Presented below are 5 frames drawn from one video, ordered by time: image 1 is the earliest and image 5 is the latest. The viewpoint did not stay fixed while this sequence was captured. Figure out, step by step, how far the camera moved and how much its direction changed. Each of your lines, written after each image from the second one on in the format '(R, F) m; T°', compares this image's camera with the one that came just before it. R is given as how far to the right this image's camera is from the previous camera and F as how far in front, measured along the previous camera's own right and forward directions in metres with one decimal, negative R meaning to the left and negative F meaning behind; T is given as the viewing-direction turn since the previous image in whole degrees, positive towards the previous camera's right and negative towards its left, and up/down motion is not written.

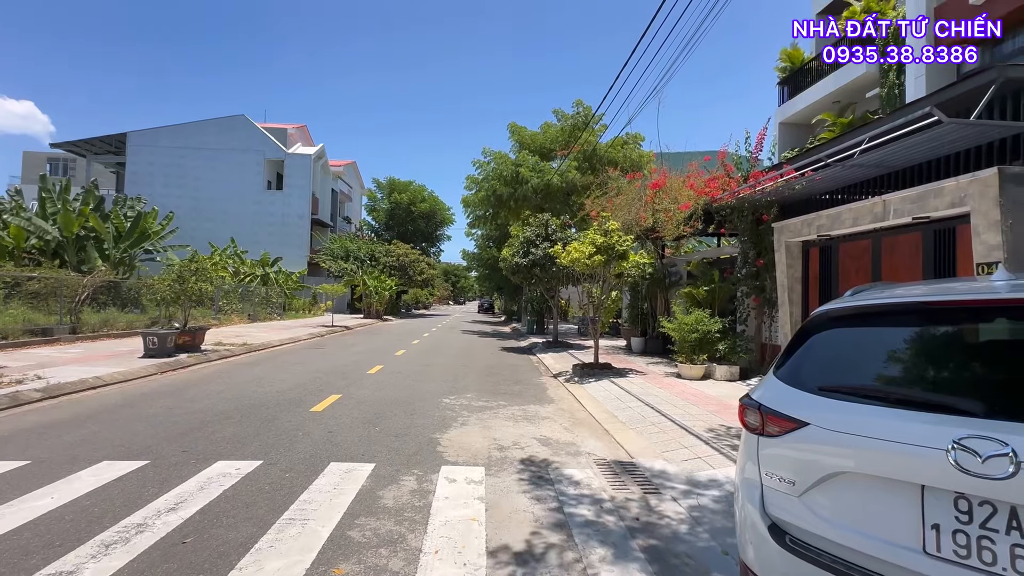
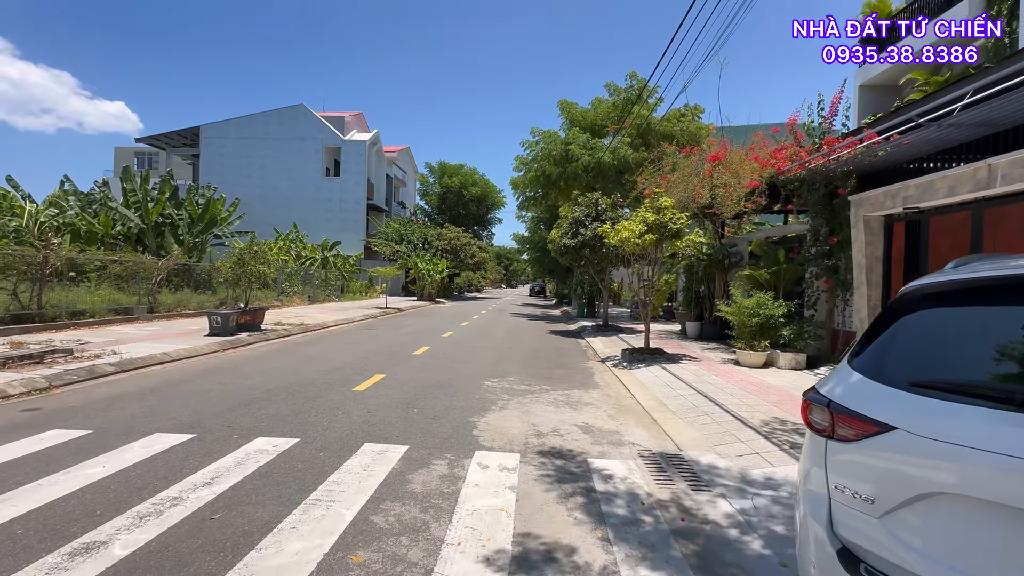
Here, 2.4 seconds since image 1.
(+0.2, +0.4) m; -6°
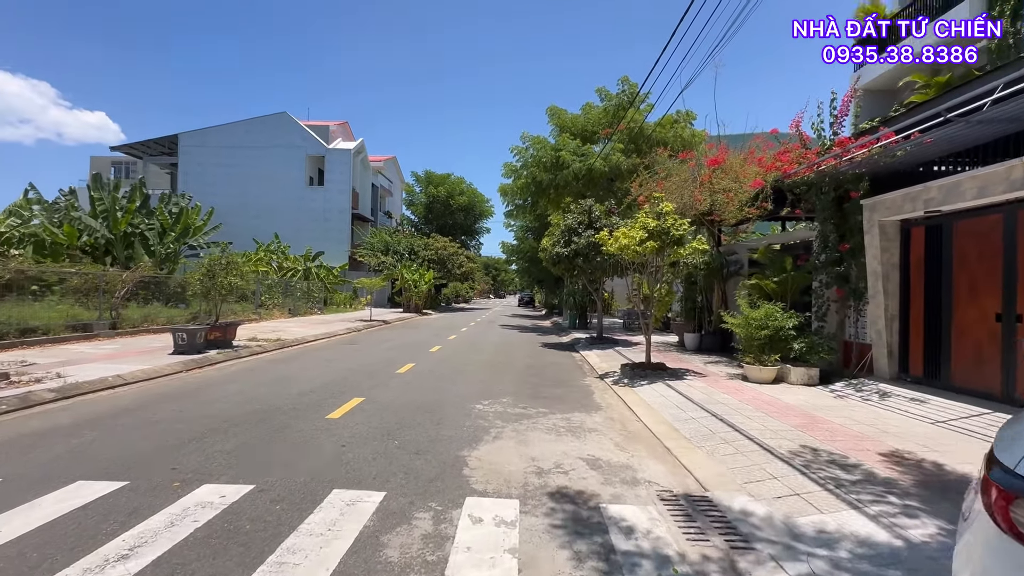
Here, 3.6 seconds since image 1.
(-0.1, +0.9) m; +1°
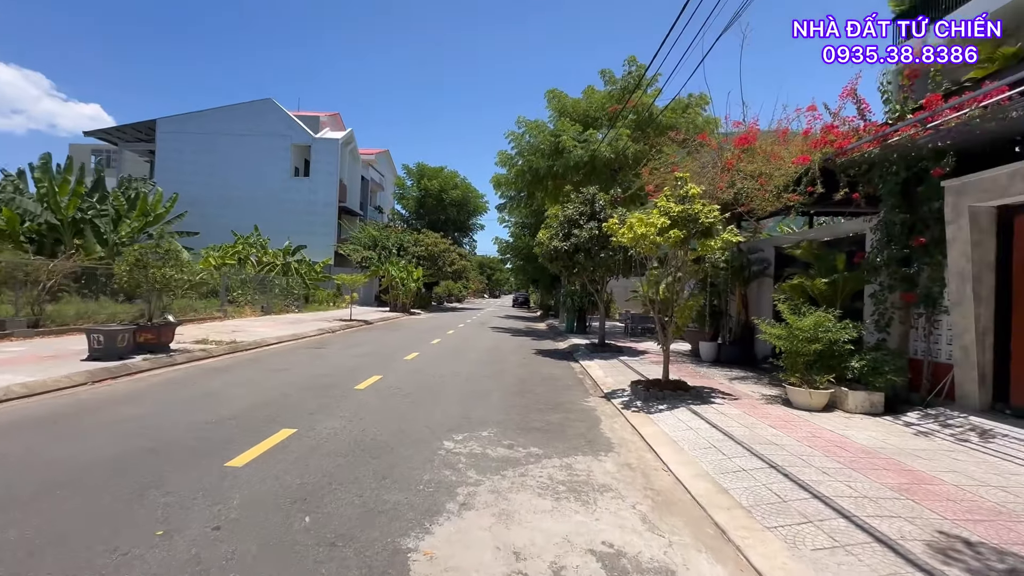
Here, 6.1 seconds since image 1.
(+0.2, +2.2) m; +1°
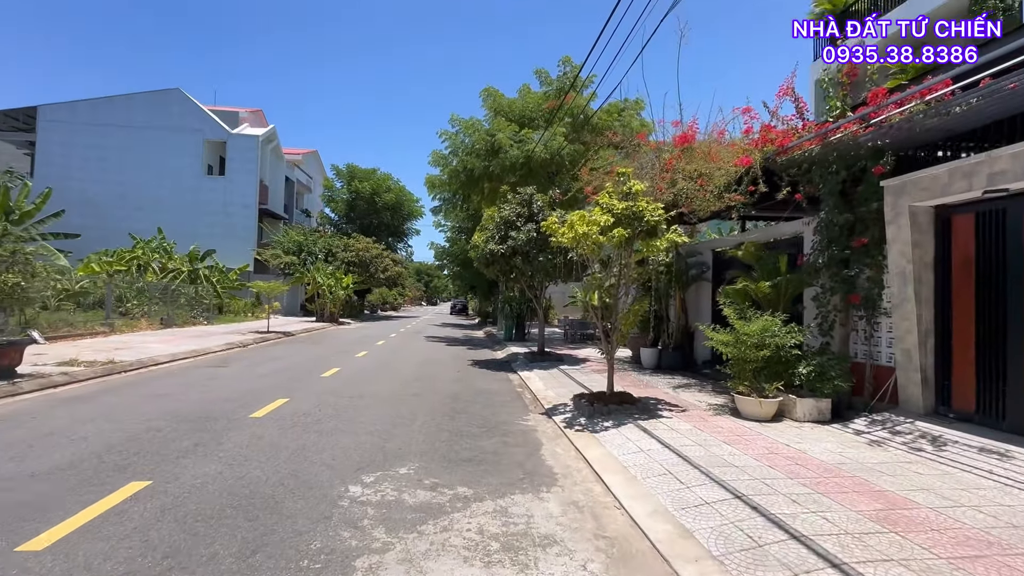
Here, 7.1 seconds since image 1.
(+0.2, +1.1) m; +7°
